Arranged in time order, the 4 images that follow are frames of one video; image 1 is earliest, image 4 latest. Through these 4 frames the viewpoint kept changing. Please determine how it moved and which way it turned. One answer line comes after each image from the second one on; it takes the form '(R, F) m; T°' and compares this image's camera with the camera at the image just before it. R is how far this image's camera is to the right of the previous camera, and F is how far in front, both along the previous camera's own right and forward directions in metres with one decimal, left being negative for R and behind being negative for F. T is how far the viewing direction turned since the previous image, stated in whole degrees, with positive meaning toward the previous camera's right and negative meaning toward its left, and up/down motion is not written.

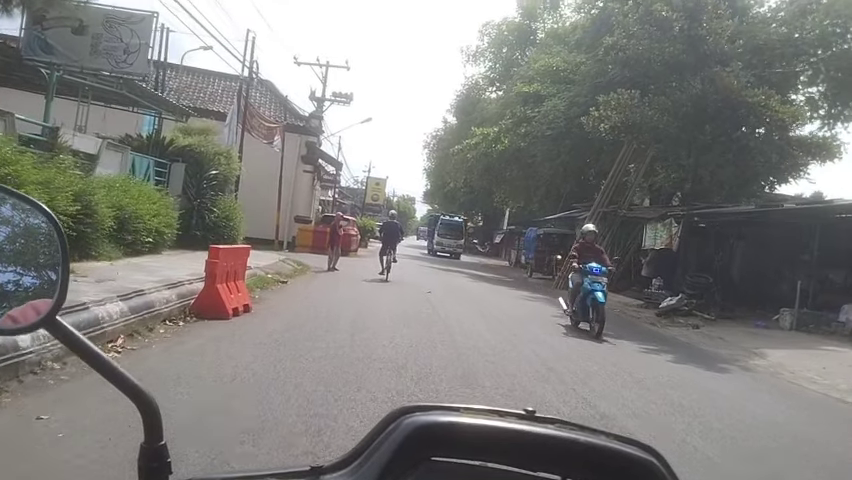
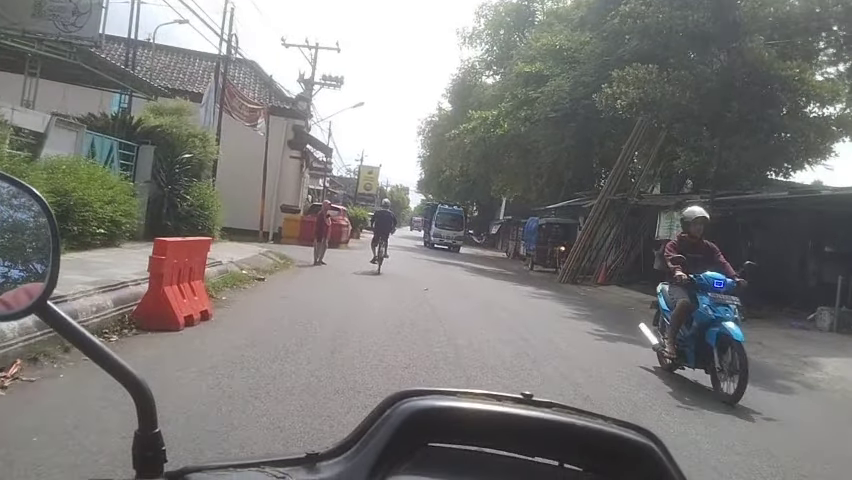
(-0.1, +1.9) m; 0°
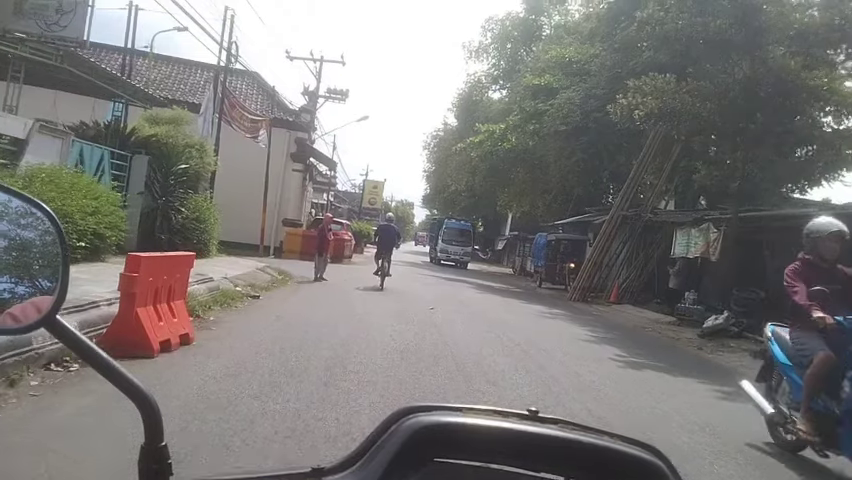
(0.0, +0.9) m; 0°
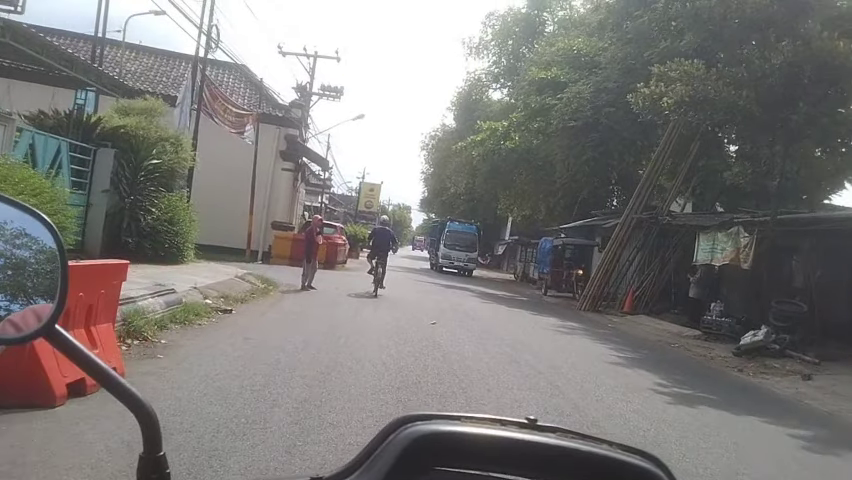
(-0.1, +1.8) m; 0°
